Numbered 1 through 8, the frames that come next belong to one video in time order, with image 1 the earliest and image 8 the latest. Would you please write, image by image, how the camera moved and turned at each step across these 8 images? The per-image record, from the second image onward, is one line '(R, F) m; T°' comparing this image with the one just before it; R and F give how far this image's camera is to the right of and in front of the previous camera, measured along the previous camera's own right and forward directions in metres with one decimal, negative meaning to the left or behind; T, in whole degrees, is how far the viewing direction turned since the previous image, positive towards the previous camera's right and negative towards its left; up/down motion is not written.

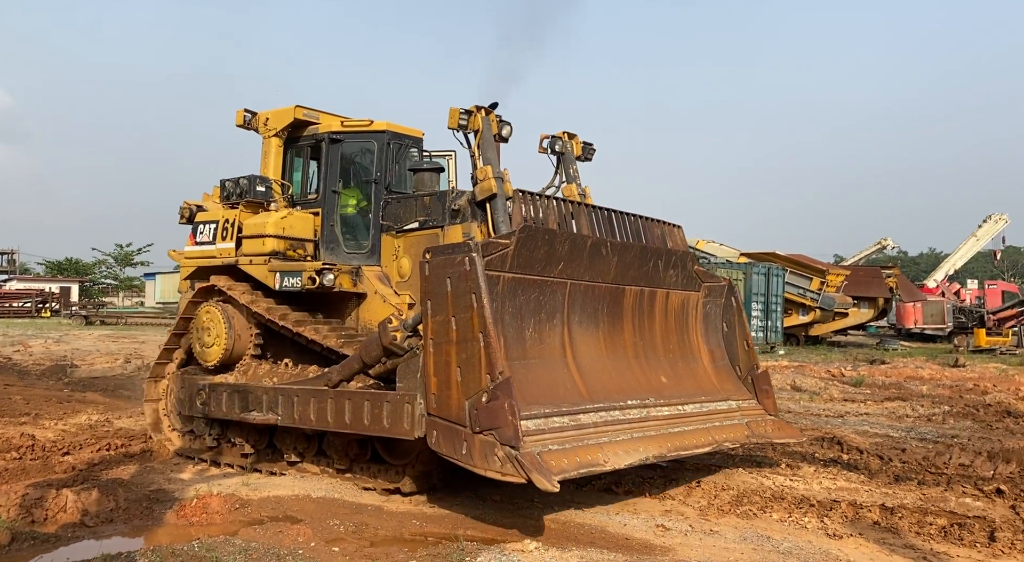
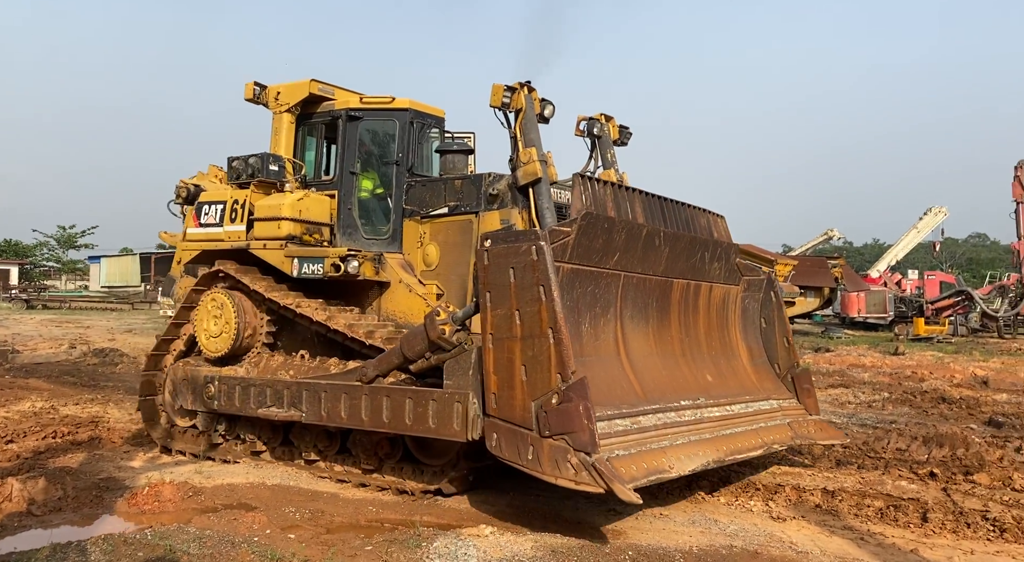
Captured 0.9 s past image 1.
(-0.6, +0.5) m; +2°
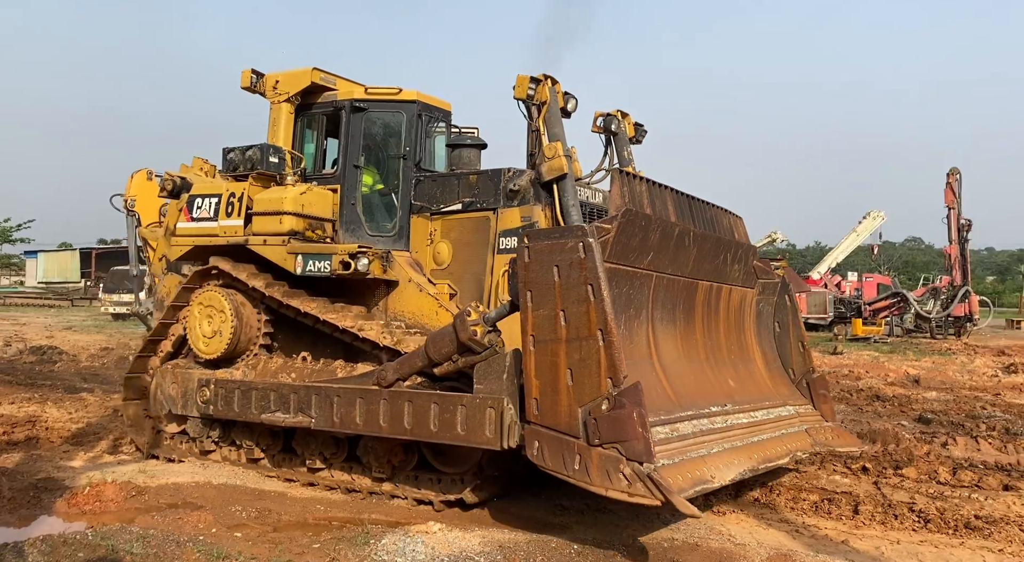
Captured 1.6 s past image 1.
(-0.5, +0.3) m; +3°
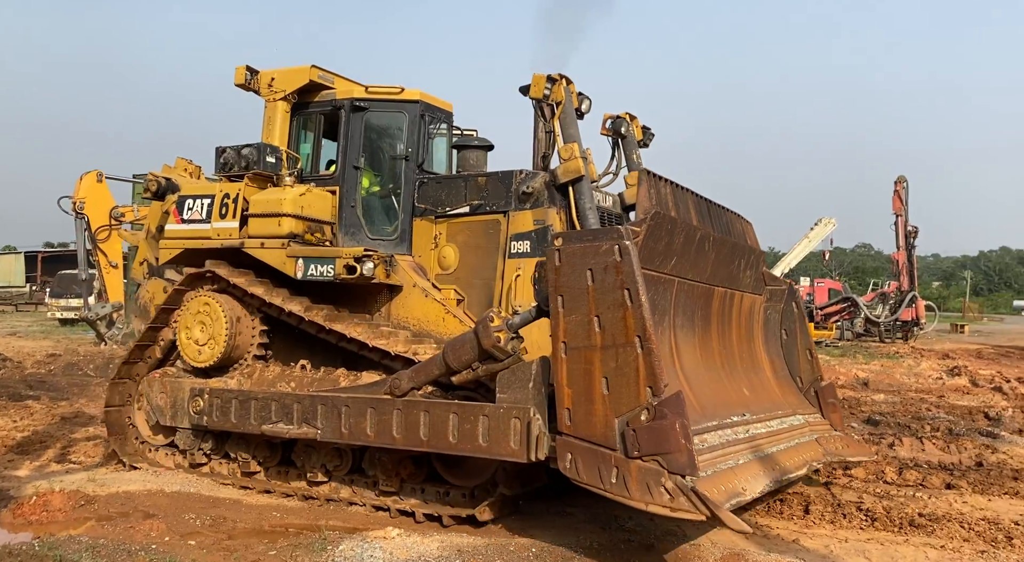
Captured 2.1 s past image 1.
(-0.3, +0.2) m; +2°
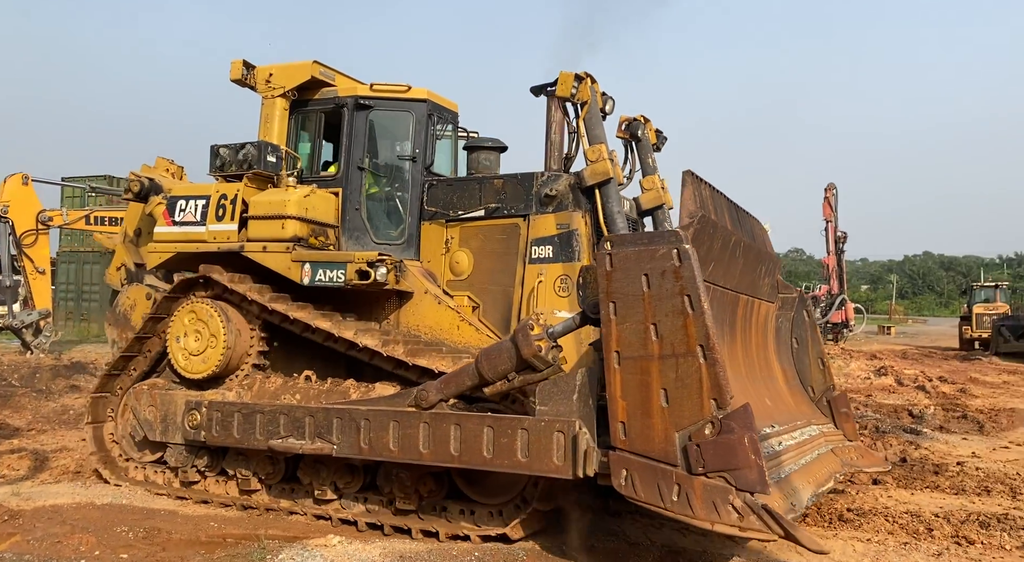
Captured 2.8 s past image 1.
(-0.5, +0.3) m; +3°
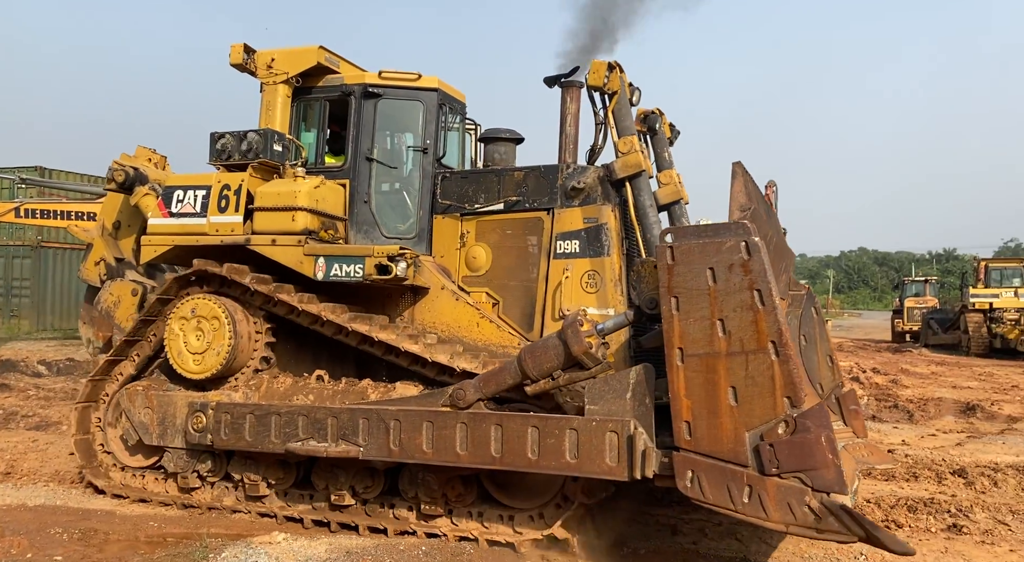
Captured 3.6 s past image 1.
(-0.5, +0.2) m; +4°
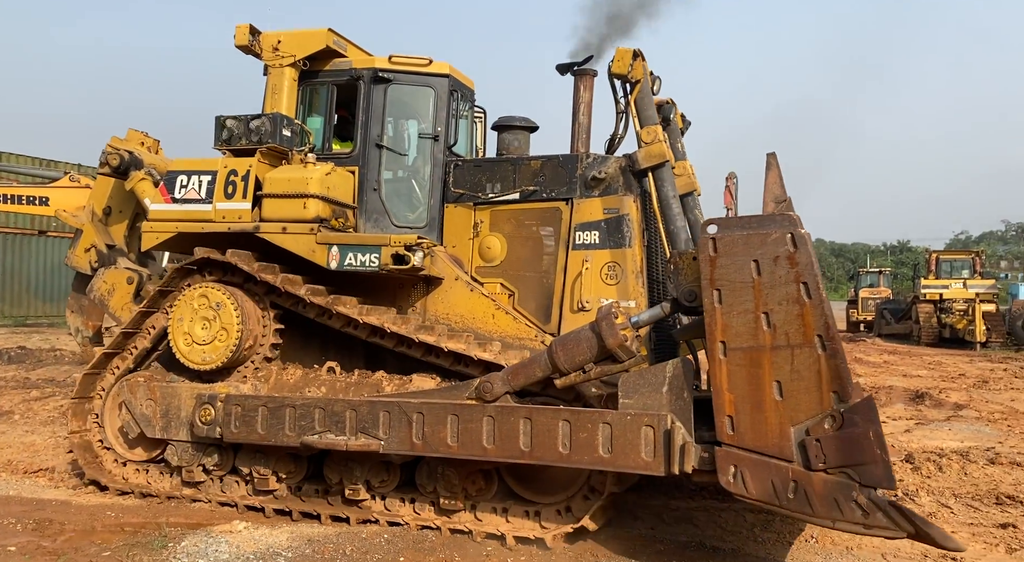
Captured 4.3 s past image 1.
(-0.3, +0.1) m; +2°
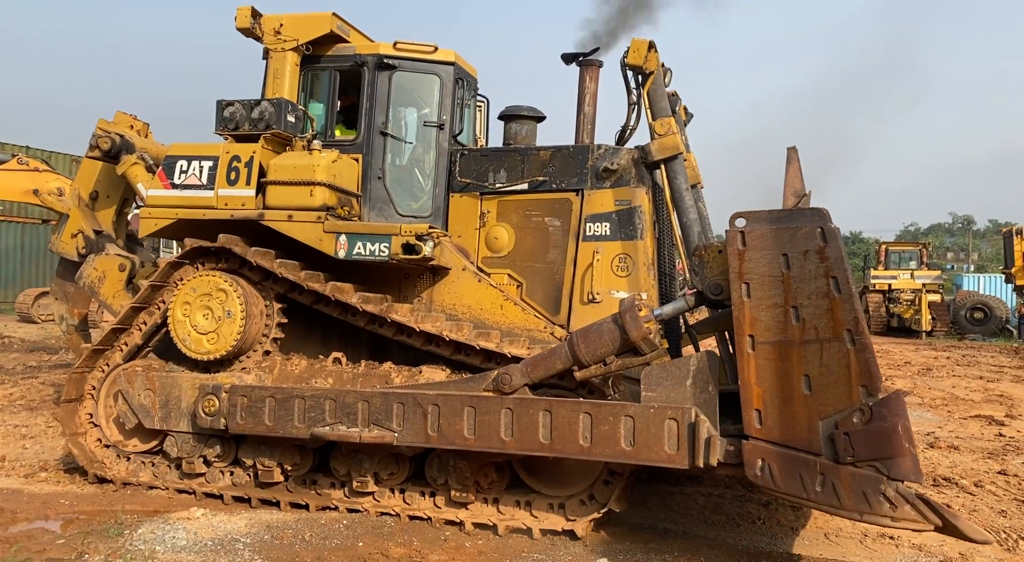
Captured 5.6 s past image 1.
(-0.3, 0.0) m; +2°
